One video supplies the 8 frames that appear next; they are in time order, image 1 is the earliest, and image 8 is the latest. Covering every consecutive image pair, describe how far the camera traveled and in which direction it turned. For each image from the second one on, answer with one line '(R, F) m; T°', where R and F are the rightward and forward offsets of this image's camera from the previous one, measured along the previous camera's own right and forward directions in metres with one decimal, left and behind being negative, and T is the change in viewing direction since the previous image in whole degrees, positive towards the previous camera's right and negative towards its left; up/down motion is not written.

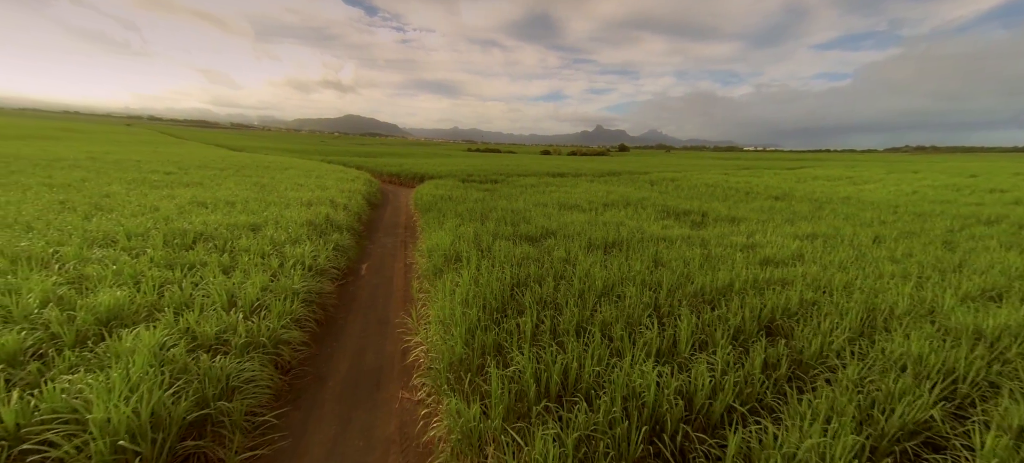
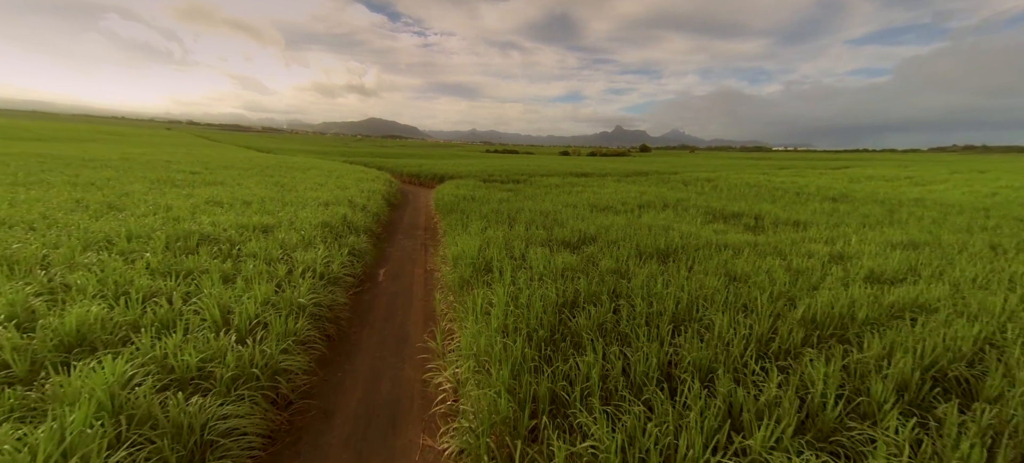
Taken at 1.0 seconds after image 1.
(-0.3, +0.8) m; -3°
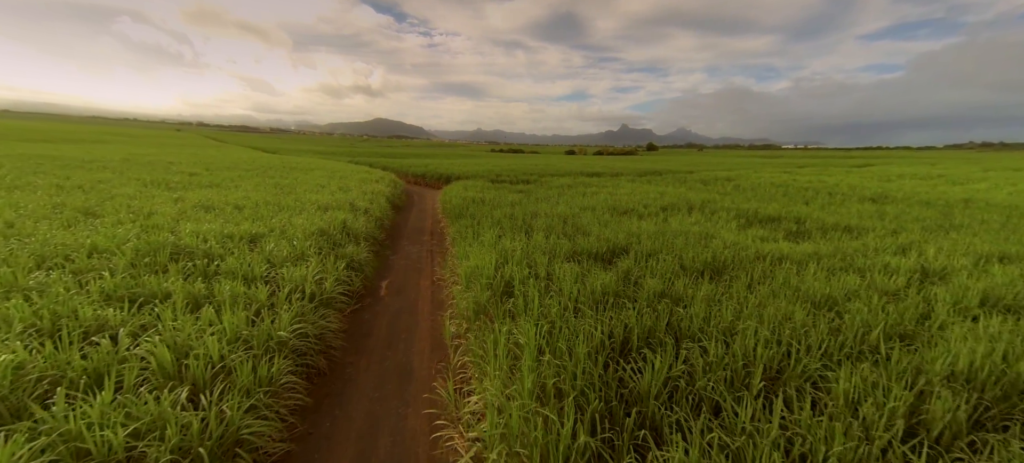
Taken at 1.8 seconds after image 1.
(-0.2, +0.8) m; -1°
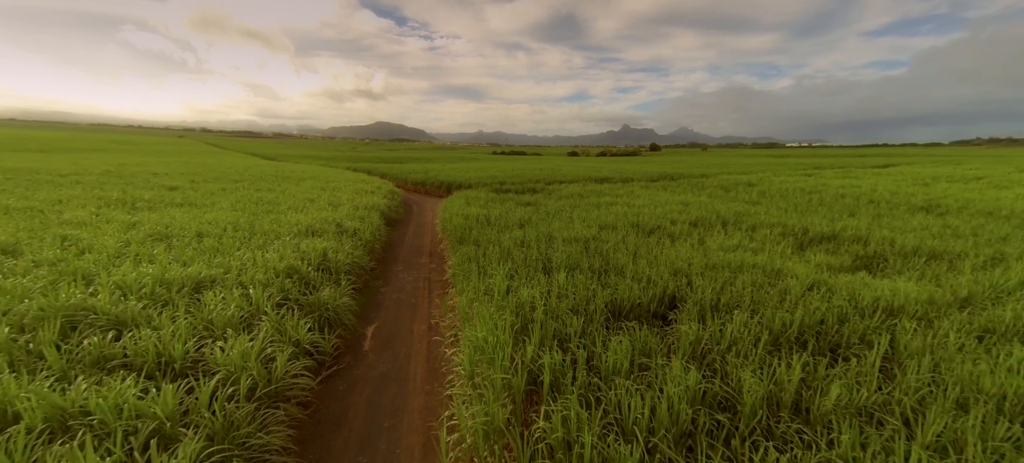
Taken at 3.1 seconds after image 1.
(-0.2, +1.2) m; 0°
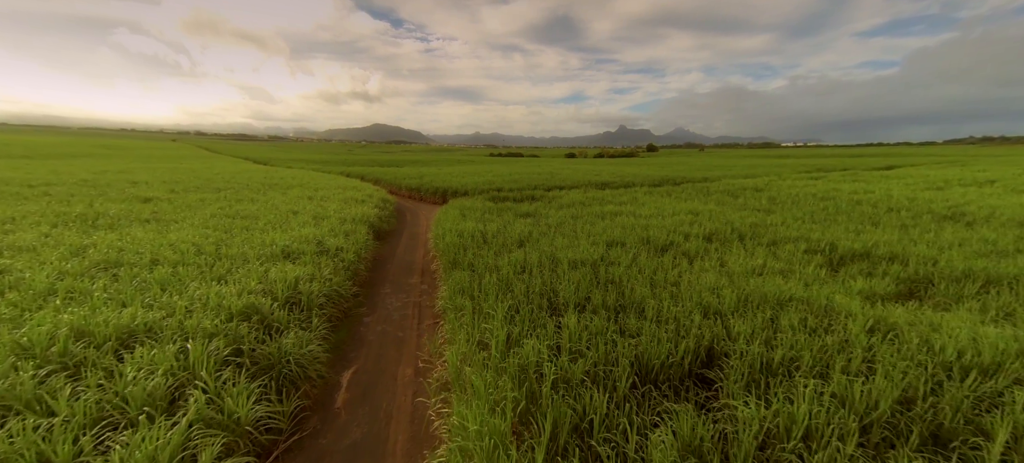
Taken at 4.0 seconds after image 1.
(0.0, +0.8) m; 0°
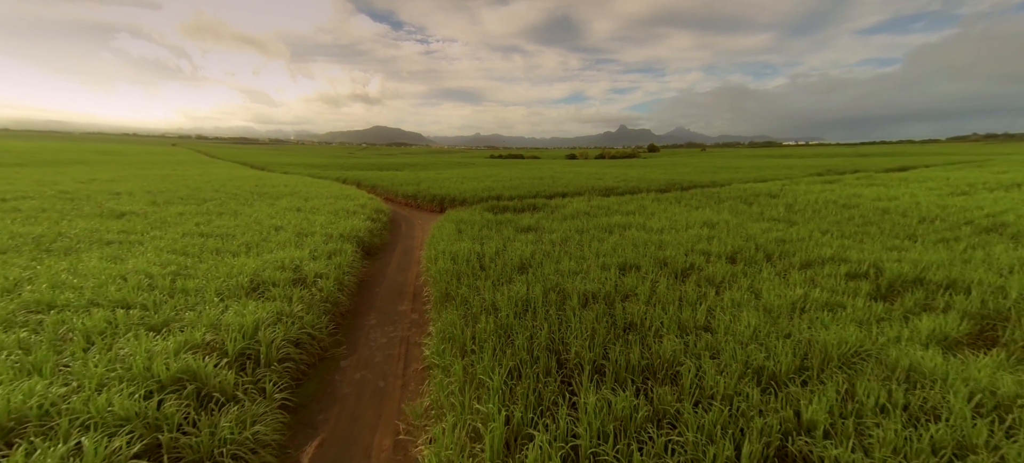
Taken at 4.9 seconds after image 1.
(0.0, +0.9) m; 0°
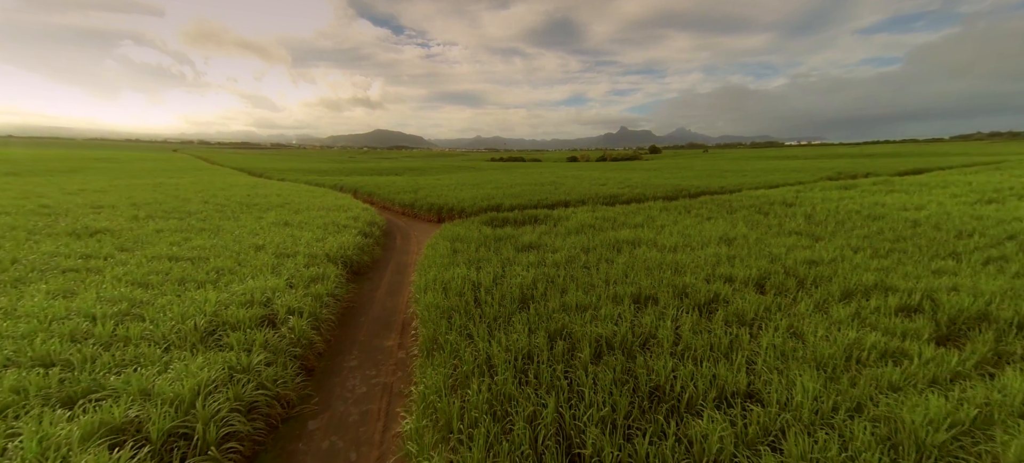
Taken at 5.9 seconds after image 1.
(0.0, +0.8) m; 0°
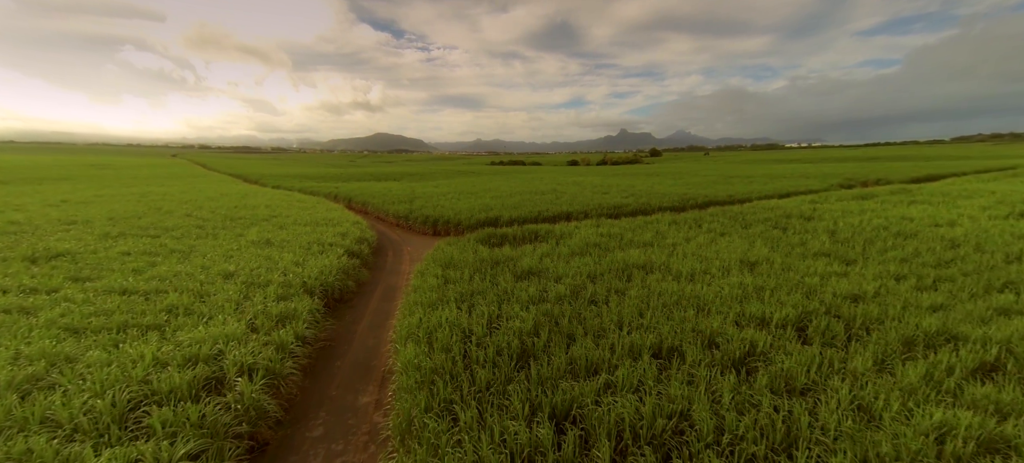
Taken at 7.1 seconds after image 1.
(+0.1, +1.0) m; 0°
